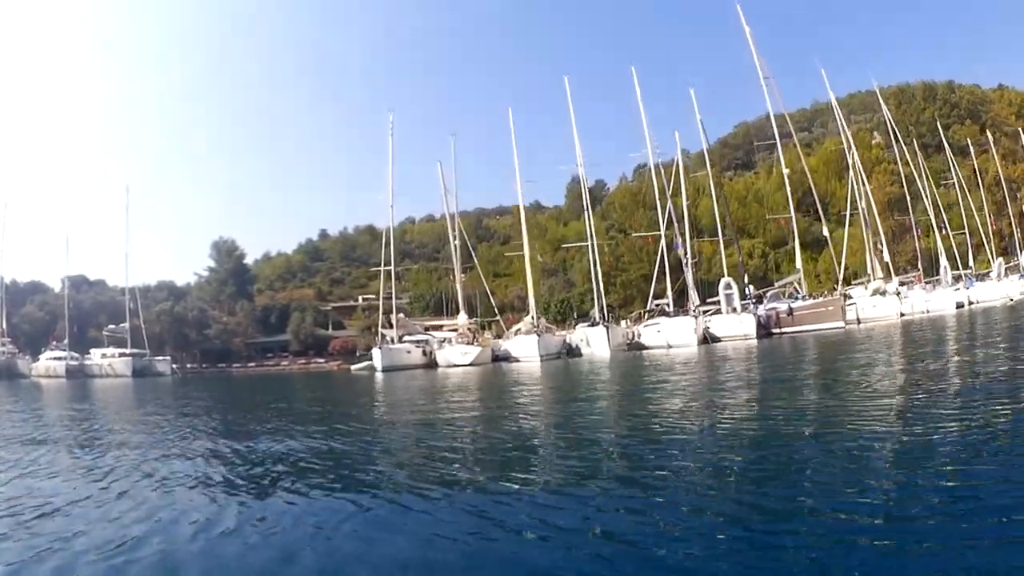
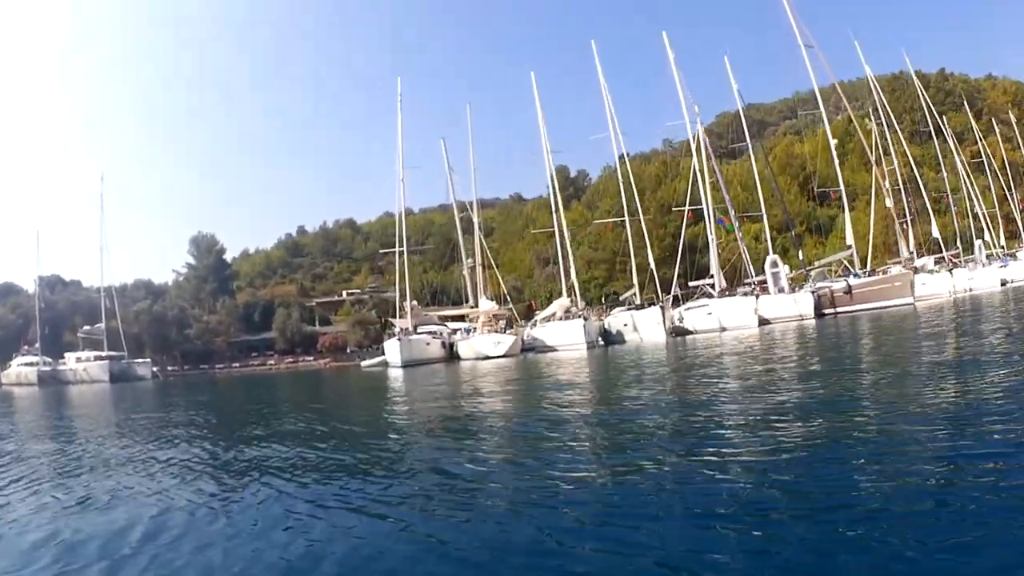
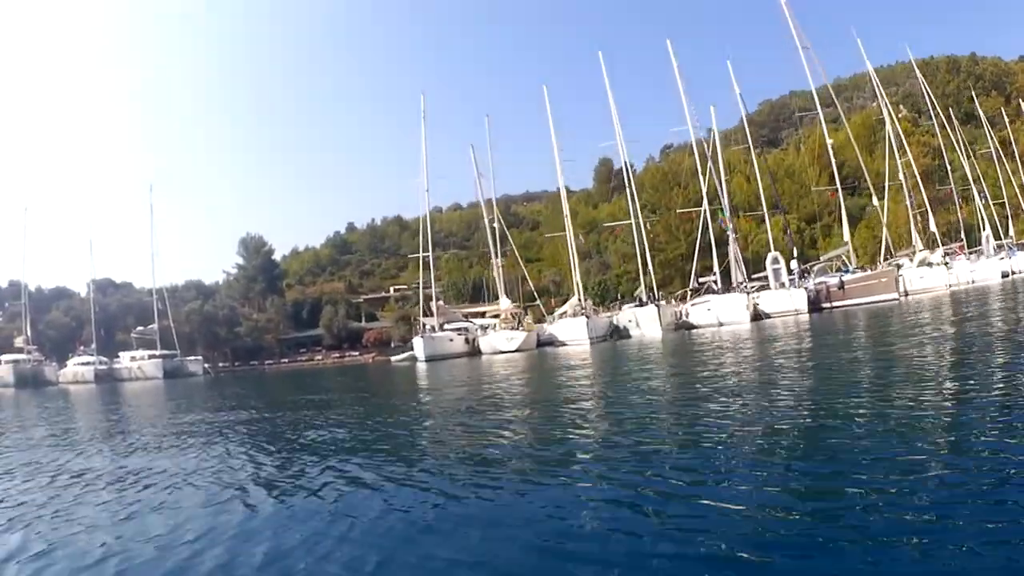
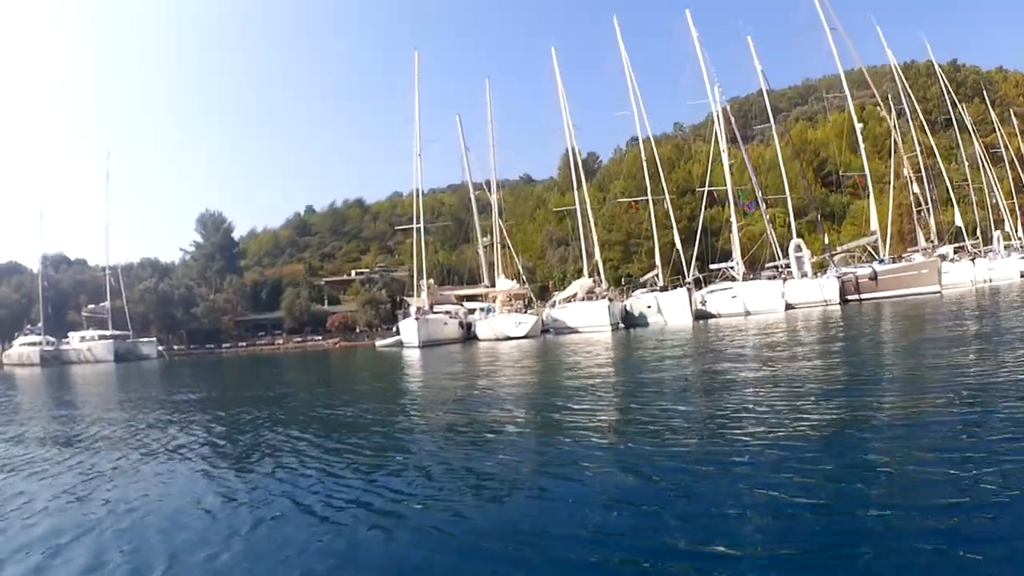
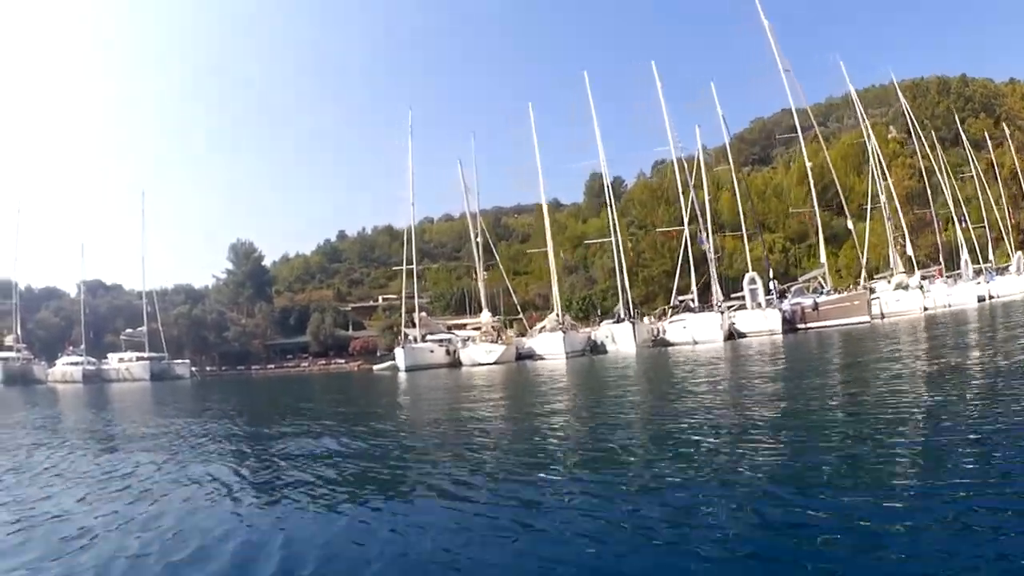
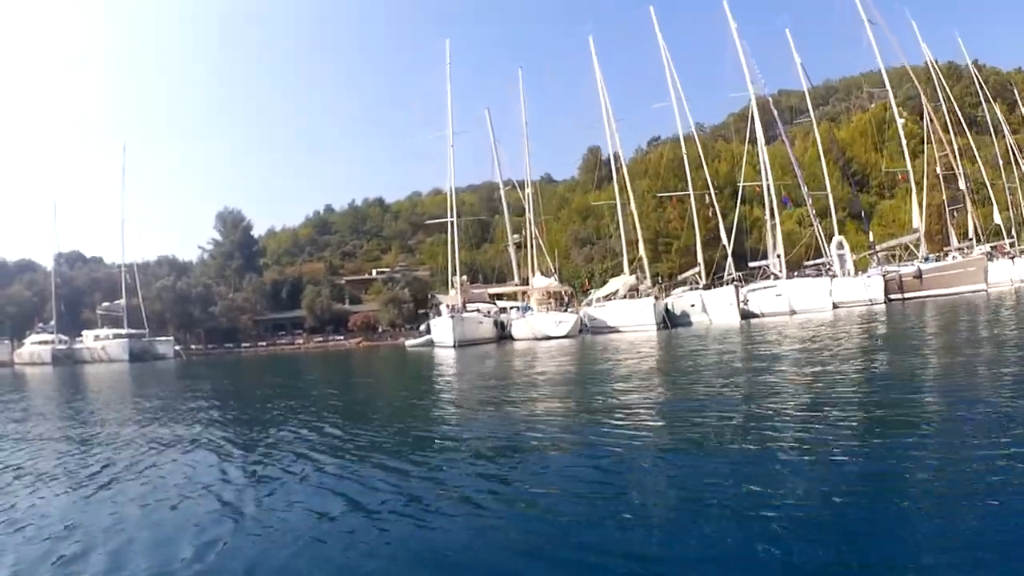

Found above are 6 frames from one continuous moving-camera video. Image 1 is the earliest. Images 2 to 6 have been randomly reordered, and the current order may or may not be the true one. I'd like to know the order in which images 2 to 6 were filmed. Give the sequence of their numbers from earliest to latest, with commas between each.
5, 3, 2, 4, 6
